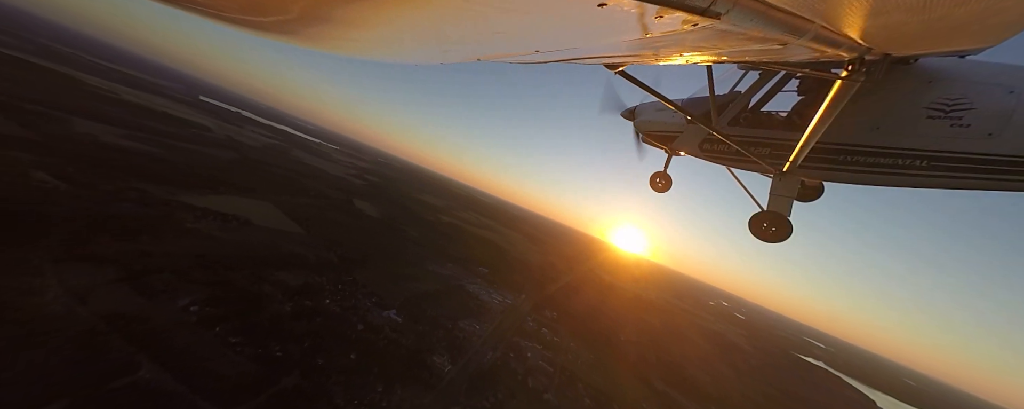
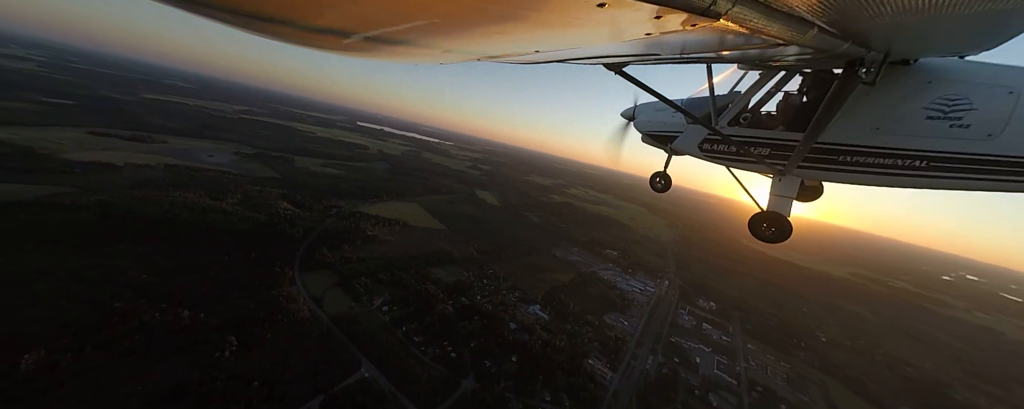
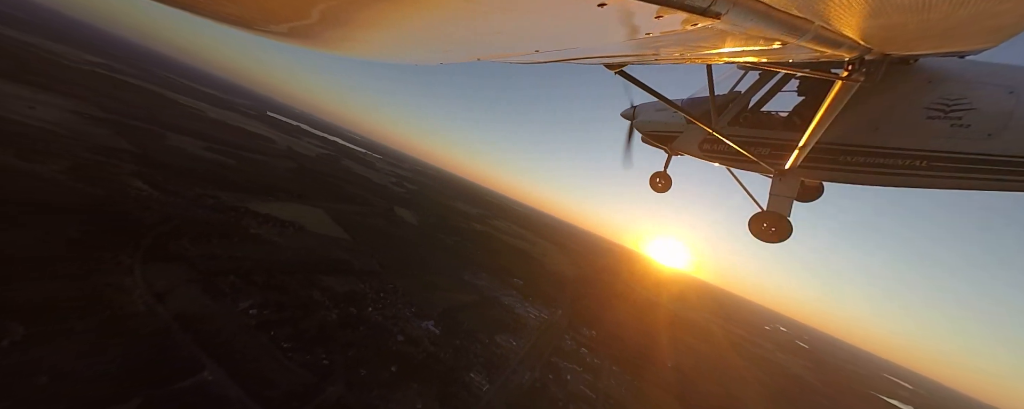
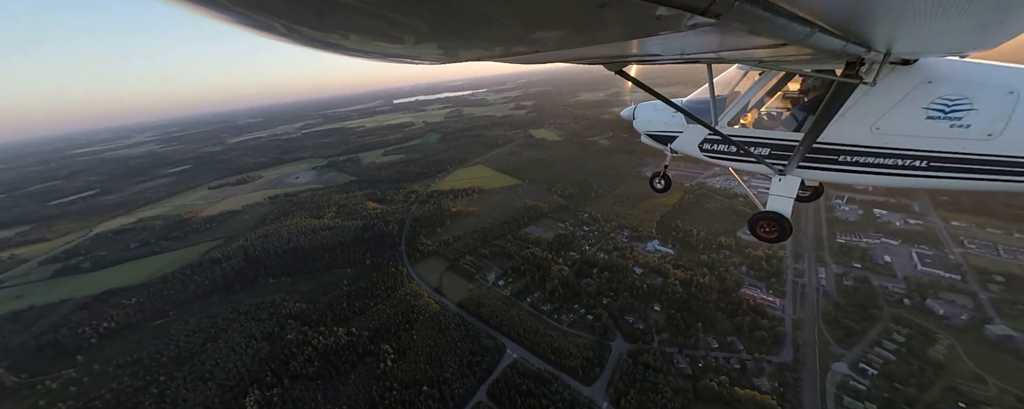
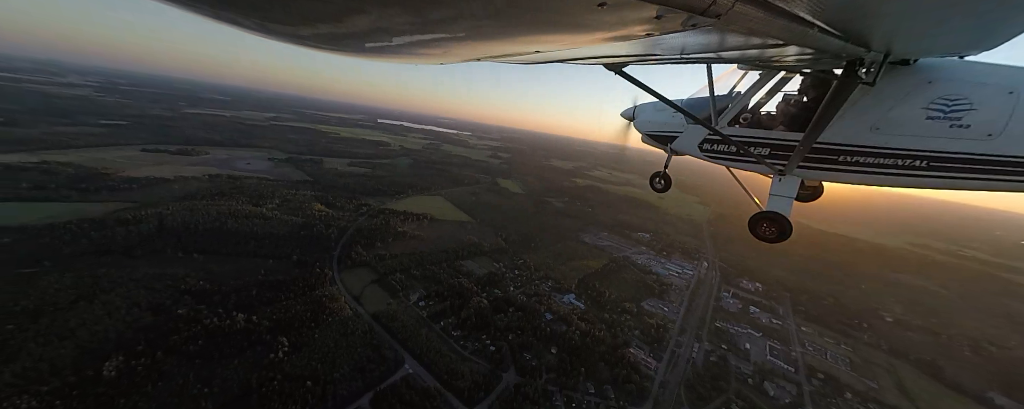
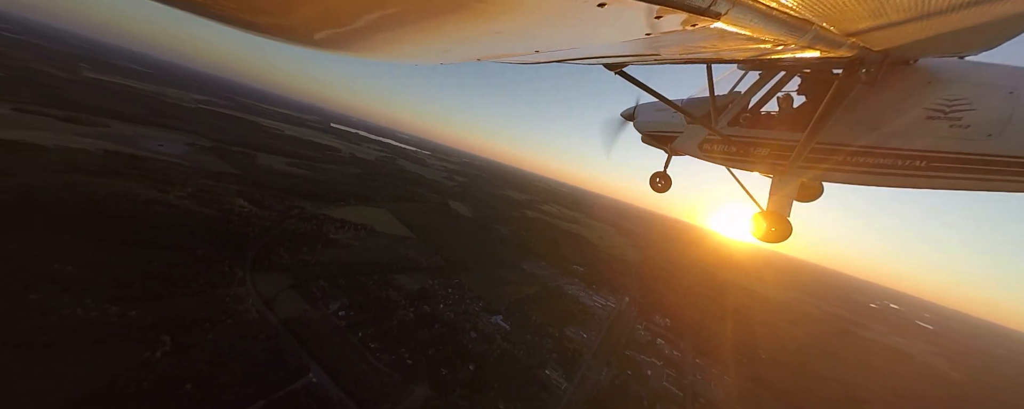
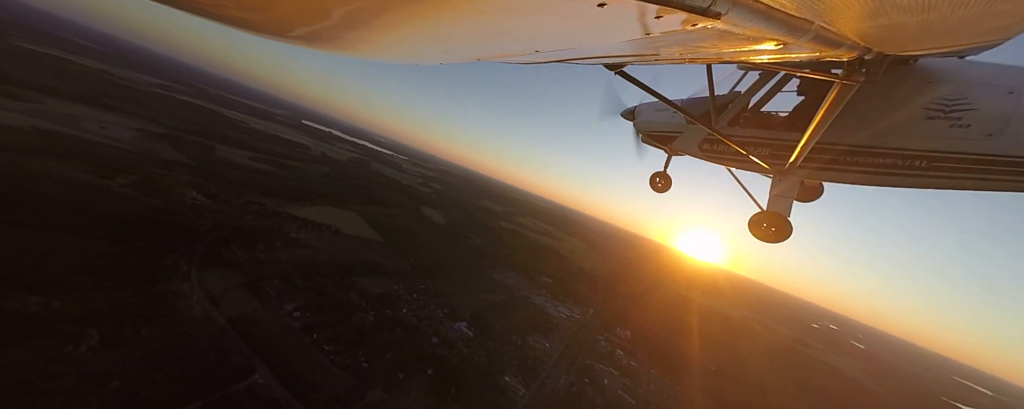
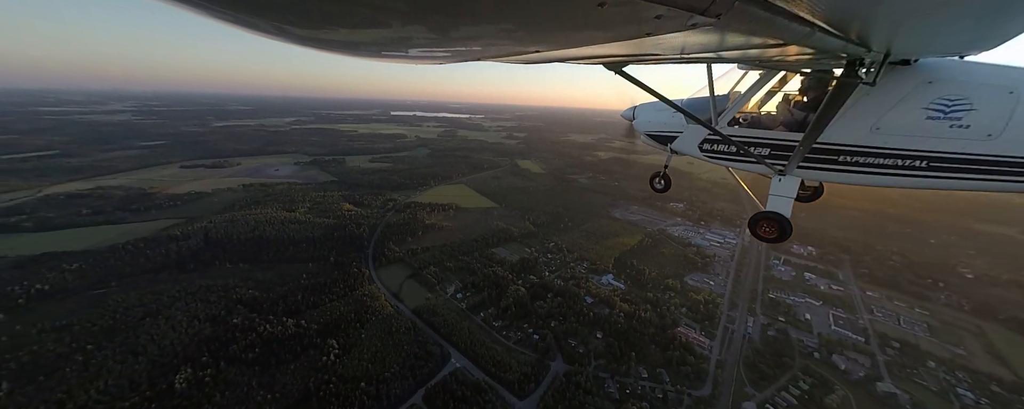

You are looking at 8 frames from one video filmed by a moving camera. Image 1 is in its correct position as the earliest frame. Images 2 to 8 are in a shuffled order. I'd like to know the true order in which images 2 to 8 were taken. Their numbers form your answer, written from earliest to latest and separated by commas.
3, 7, 6, 2, 5, 8, 4
